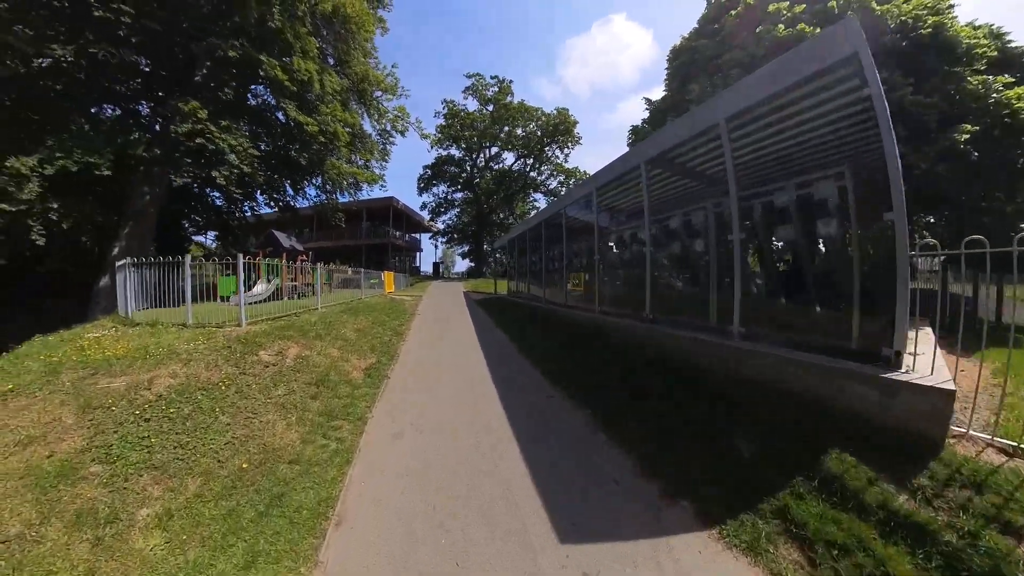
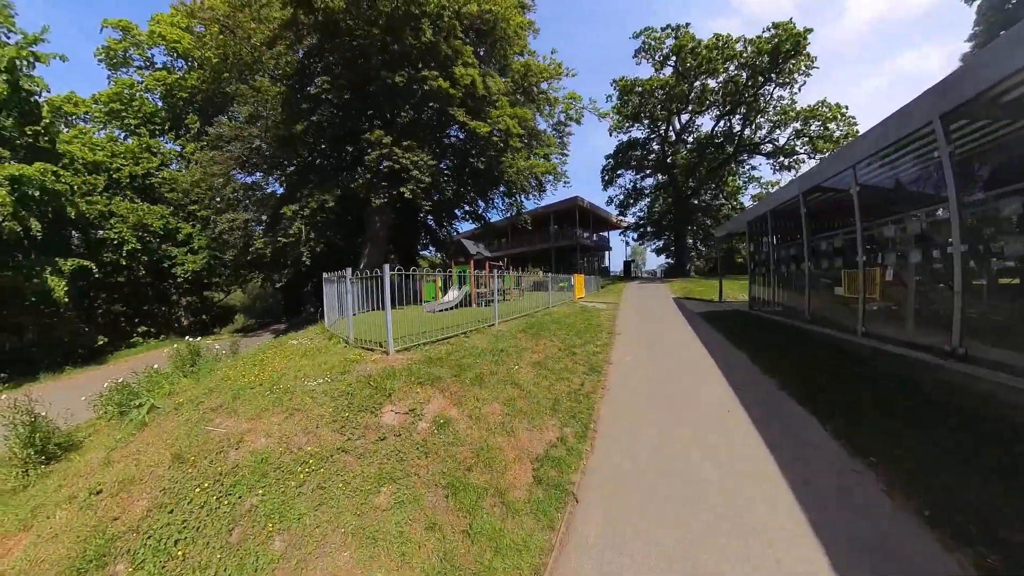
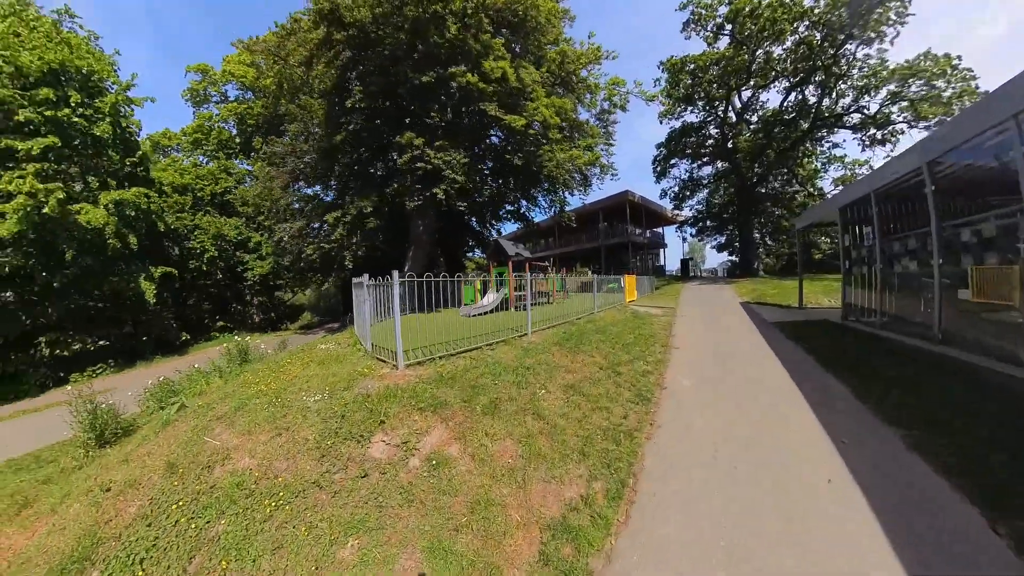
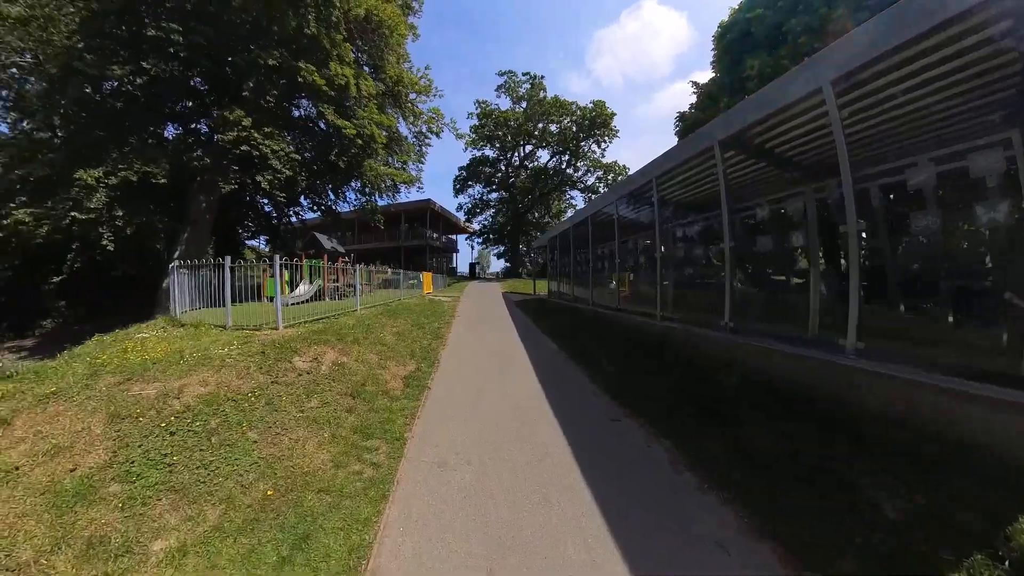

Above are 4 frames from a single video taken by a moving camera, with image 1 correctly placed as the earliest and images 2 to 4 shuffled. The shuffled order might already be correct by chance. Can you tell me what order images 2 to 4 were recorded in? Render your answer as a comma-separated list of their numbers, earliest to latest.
4, 2, 3
